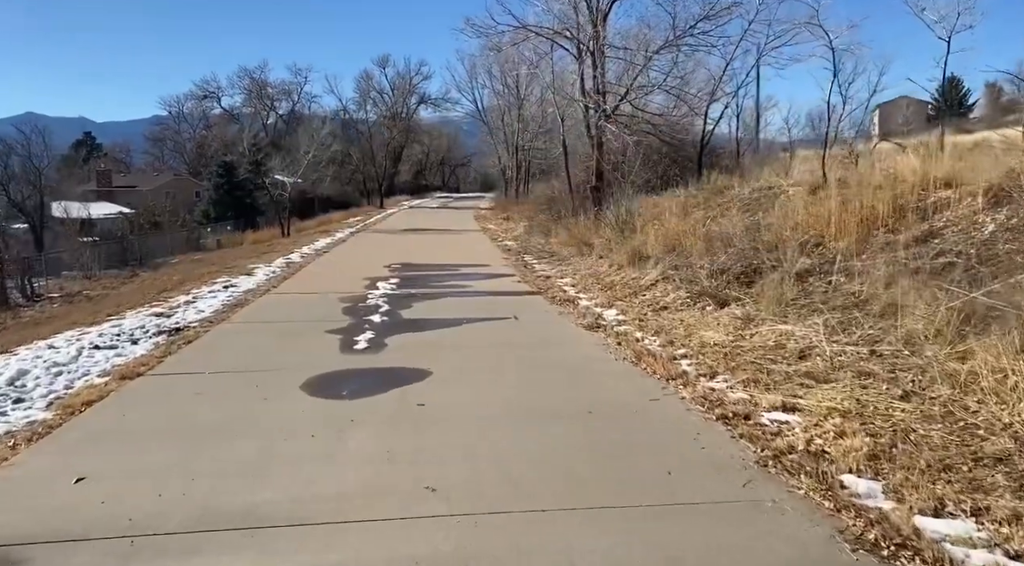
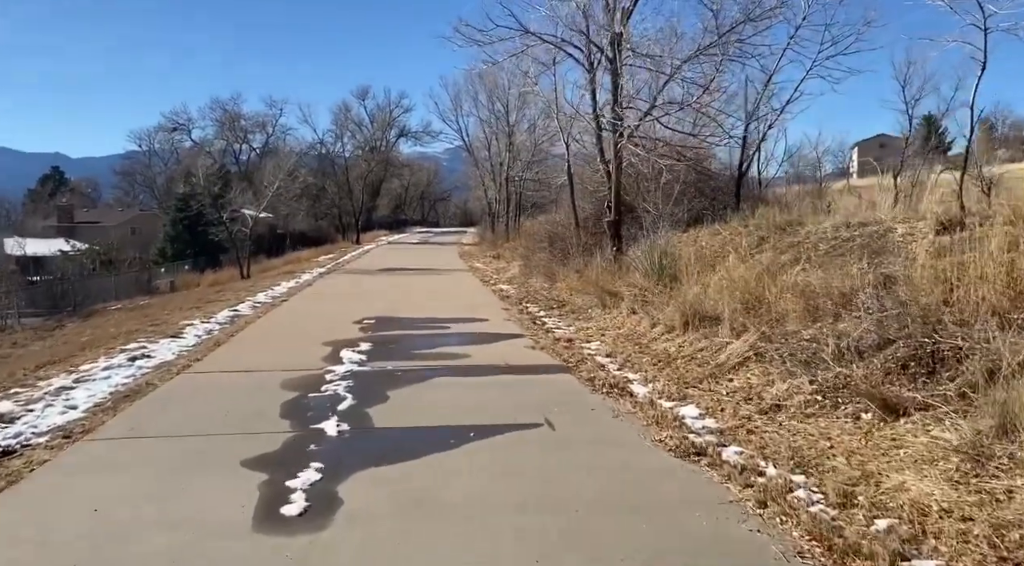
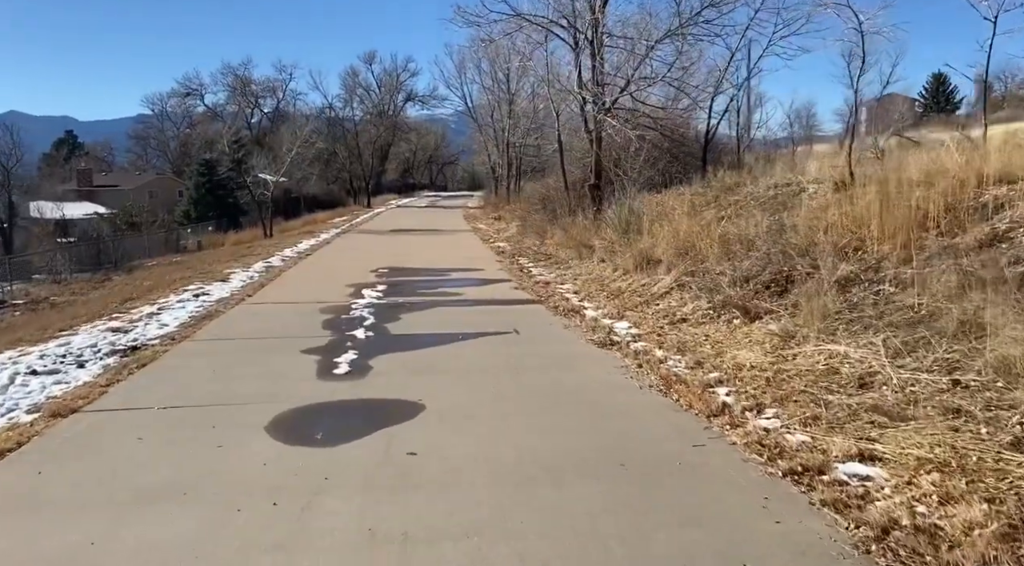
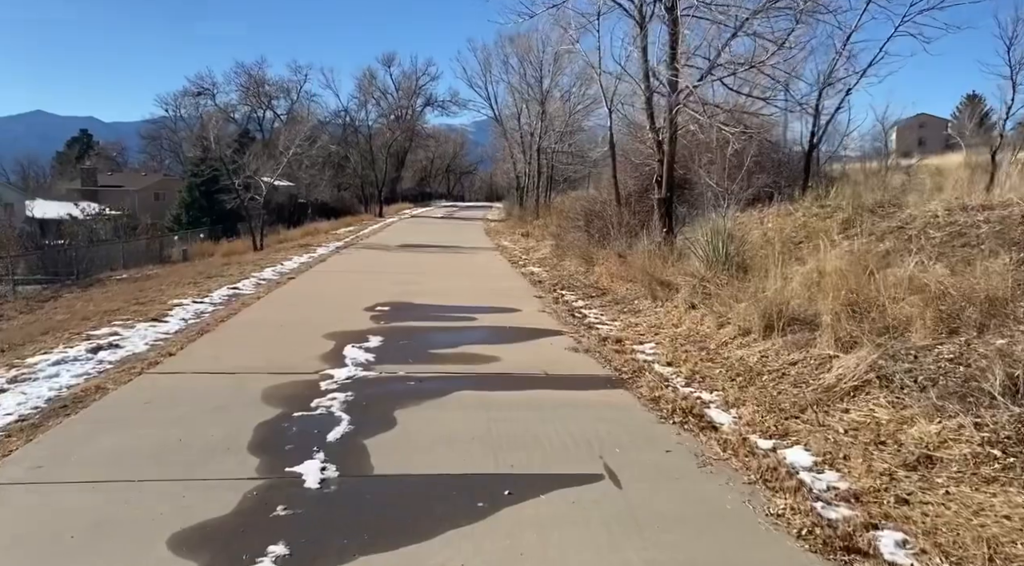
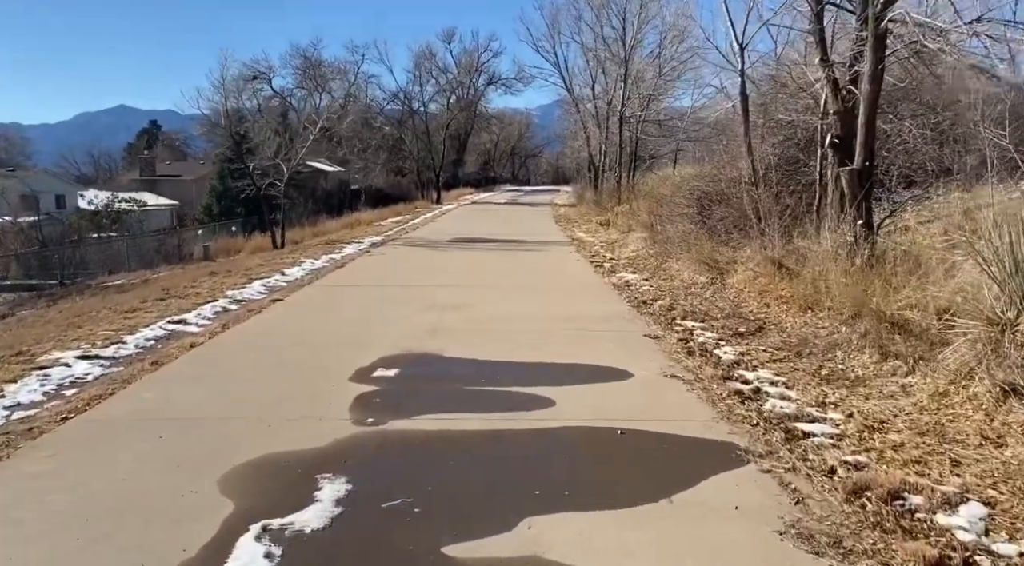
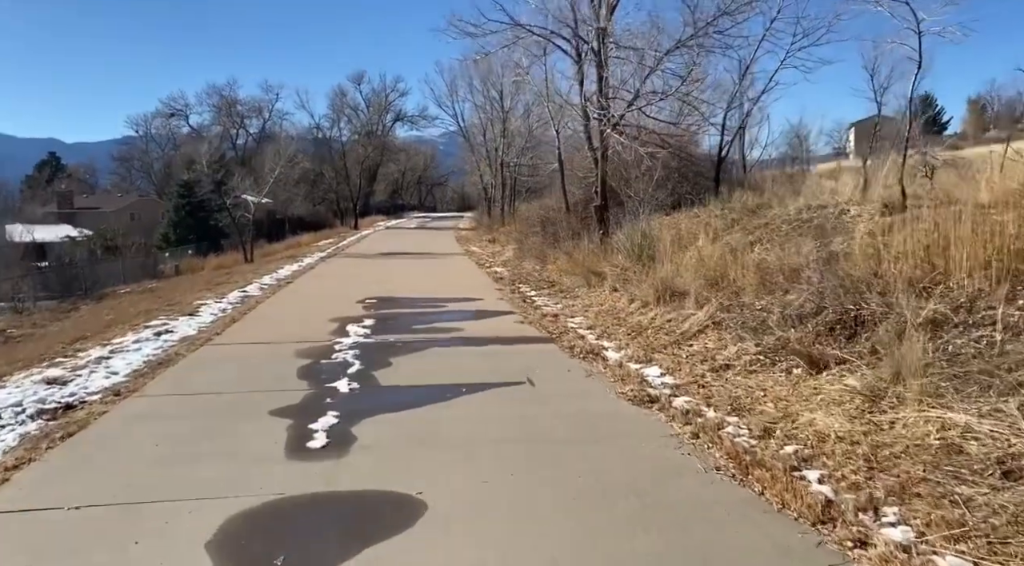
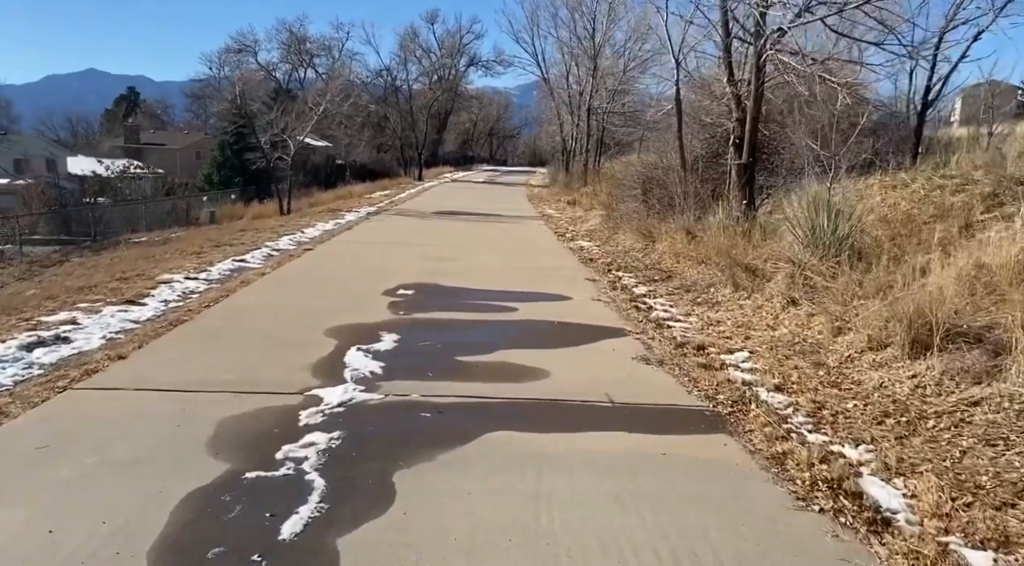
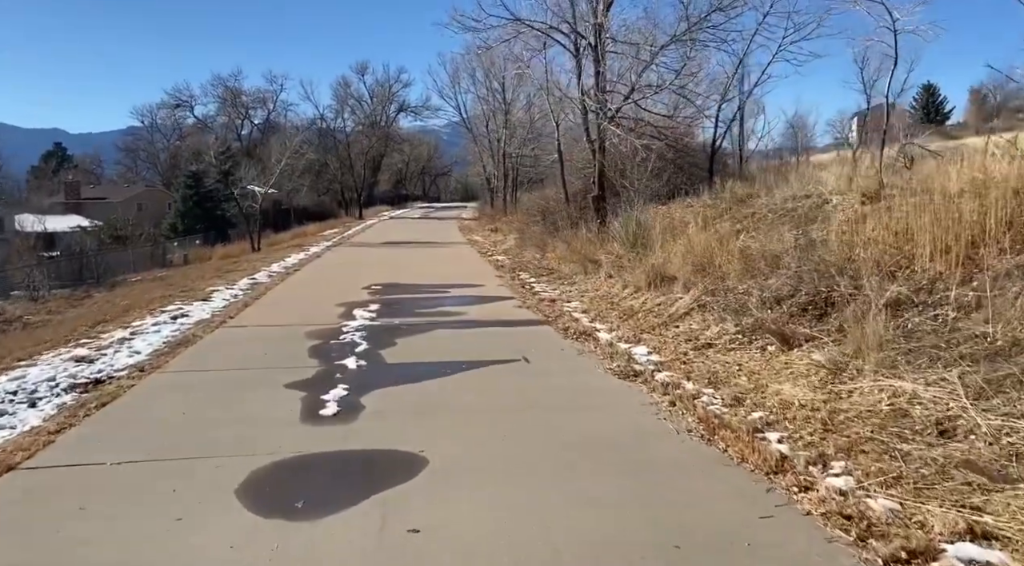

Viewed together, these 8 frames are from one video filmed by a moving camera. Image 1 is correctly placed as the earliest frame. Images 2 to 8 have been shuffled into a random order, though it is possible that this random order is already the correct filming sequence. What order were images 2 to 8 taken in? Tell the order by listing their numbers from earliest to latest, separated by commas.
3, 8, 6, 2, 4, 7, 5
